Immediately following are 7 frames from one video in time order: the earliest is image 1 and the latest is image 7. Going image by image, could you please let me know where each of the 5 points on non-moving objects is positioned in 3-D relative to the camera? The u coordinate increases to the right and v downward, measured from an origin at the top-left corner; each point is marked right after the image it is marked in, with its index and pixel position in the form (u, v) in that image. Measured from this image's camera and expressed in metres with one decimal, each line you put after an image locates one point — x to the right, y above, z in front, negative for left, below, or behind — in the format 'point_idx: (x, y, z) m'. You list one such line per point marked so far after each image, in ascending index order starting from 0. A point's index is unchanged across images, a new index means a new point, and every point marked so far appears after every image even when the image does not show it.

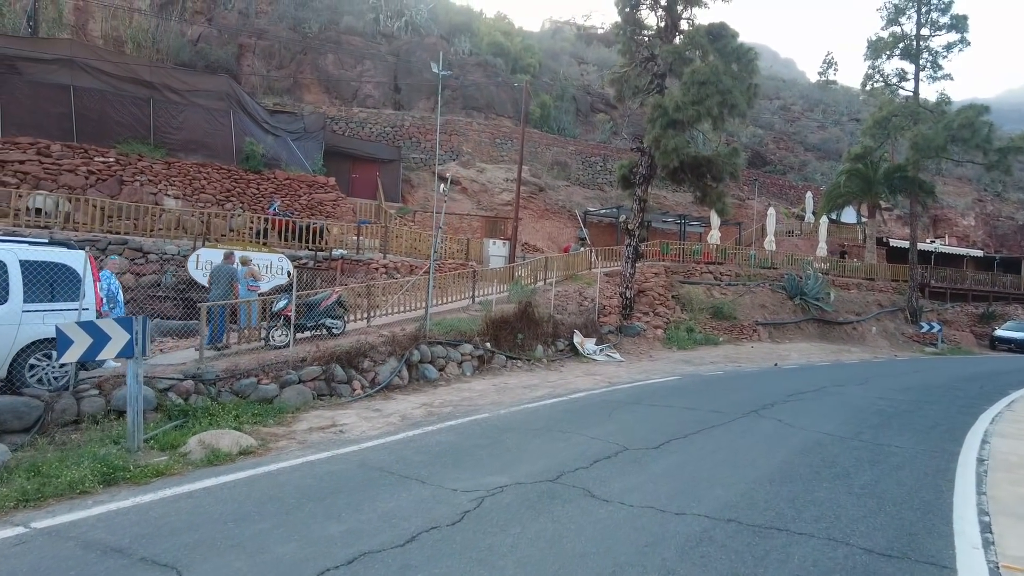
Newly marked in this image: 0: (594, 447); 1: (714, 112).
0: (+0.8, -1.6, +6.8) m
1: (+5.6, +5.0, +18.6) m
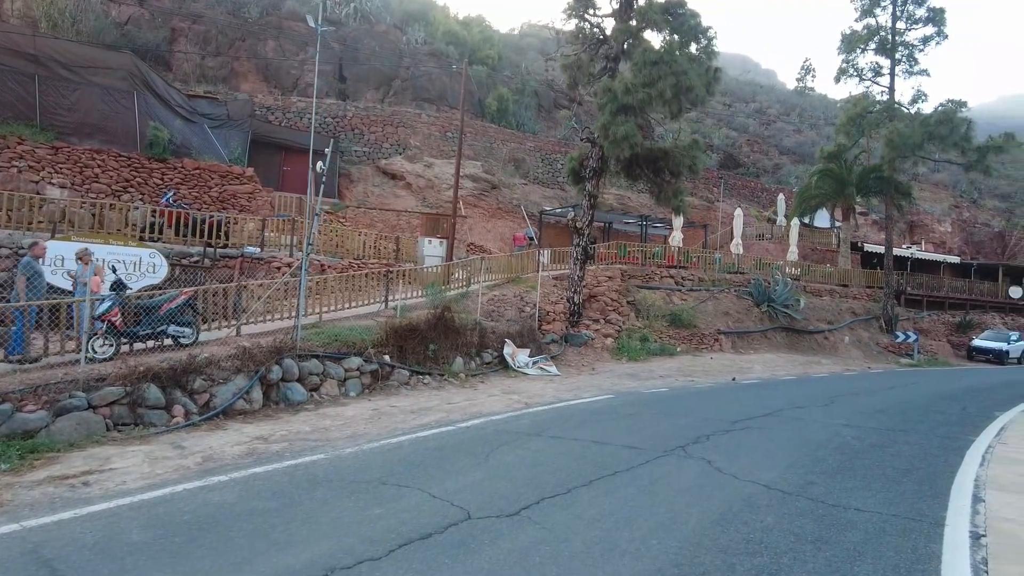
0: (-0.6, -1.6, +4.7) m
1: (+3.9, +4.8, +16.6) m
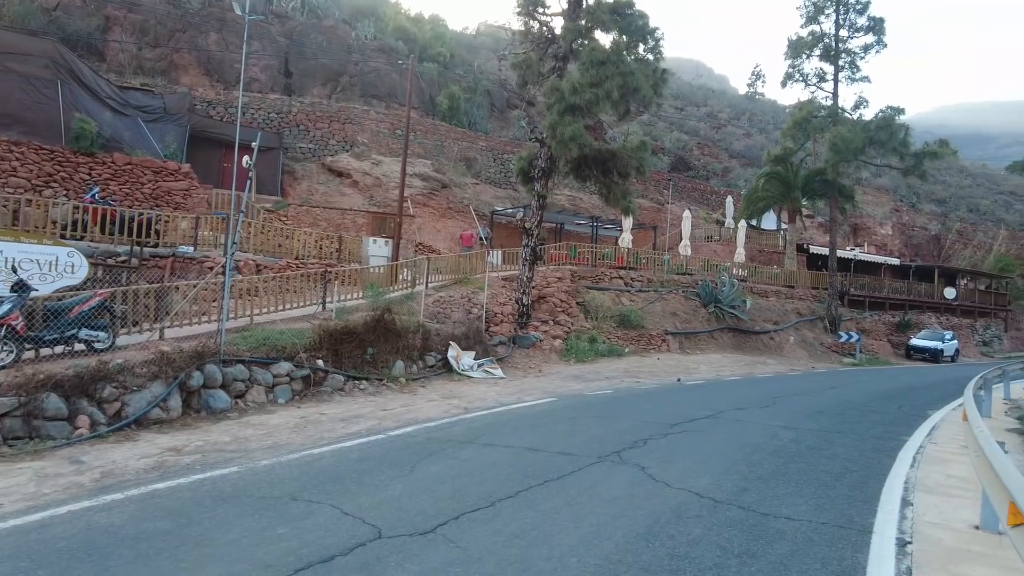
0: (-1.2, -1.6, +4.3) m
1: (+2.6, +4.8, +16.6) m
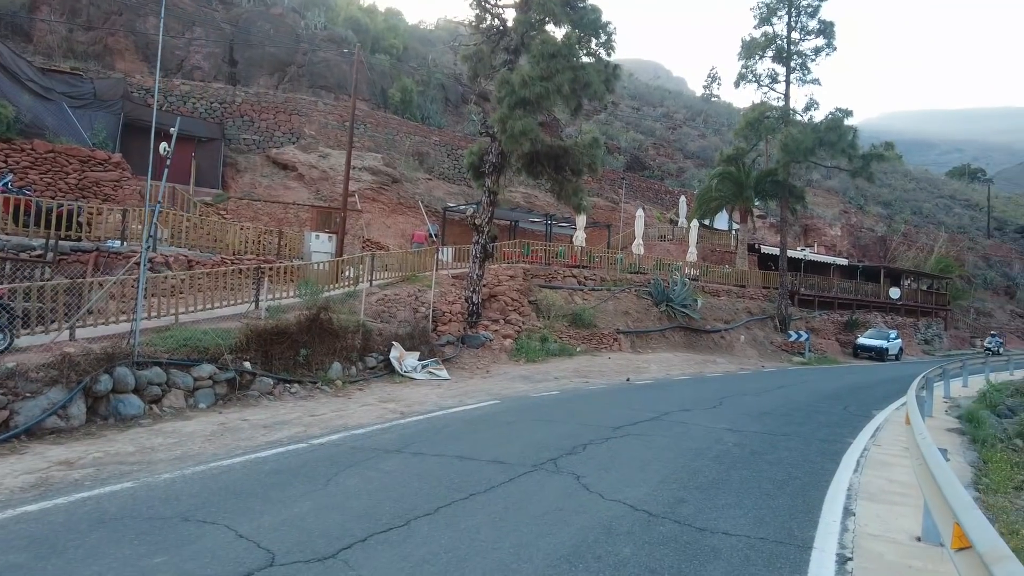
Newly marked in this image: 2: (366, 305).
0: (-1.7, -1.6, +3.8) m
1: (+1.3, +4.9, +16.3) m
2: (-3.2, -0.4, +14.5) m
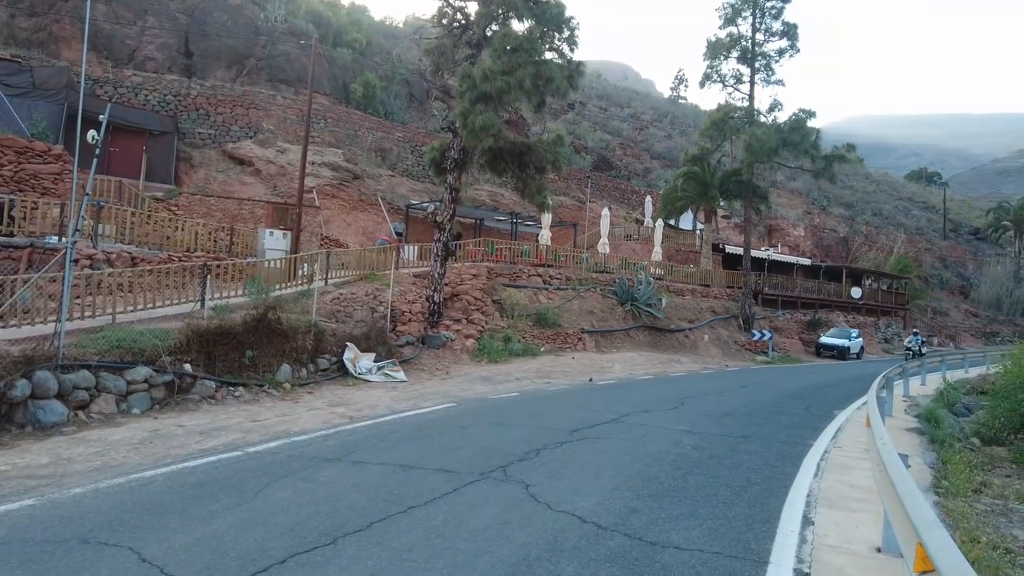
0: (-2.1, -1.6, +3.4) m
1: (+0.4, +4.9, +15.9) m
2: (-4.1, -0.3, +14.0) m
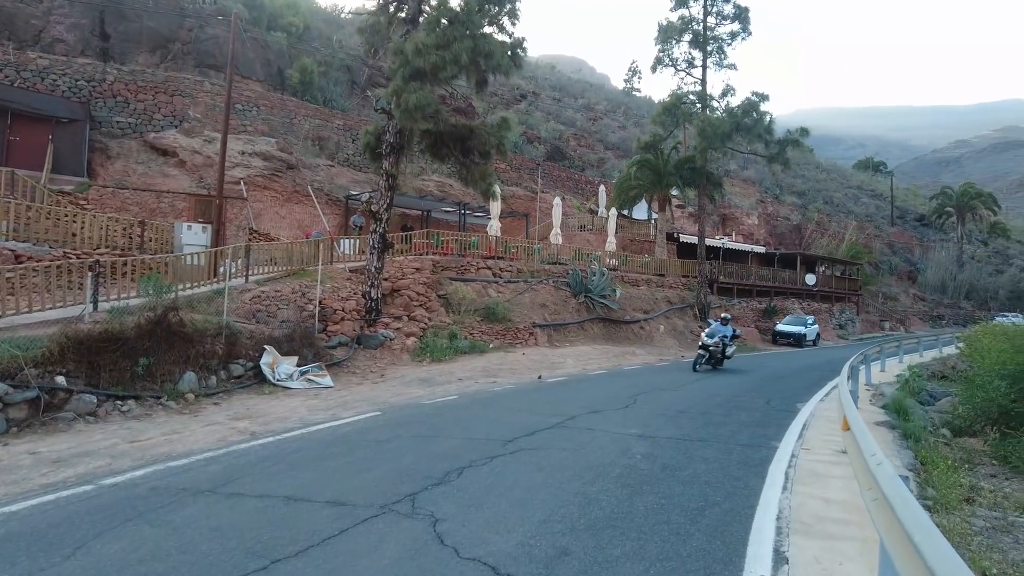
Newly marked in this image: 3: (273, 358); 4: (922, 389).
0: (-2.6, -1.5, +2.2) m
1: (-1.0, +5.0, +14.8) m
2: (-5.2, -0.3, +12.6) m
3: (-4.0, -1.2, +11.2) m
4: (+7.4, -1.8, +12.0) m
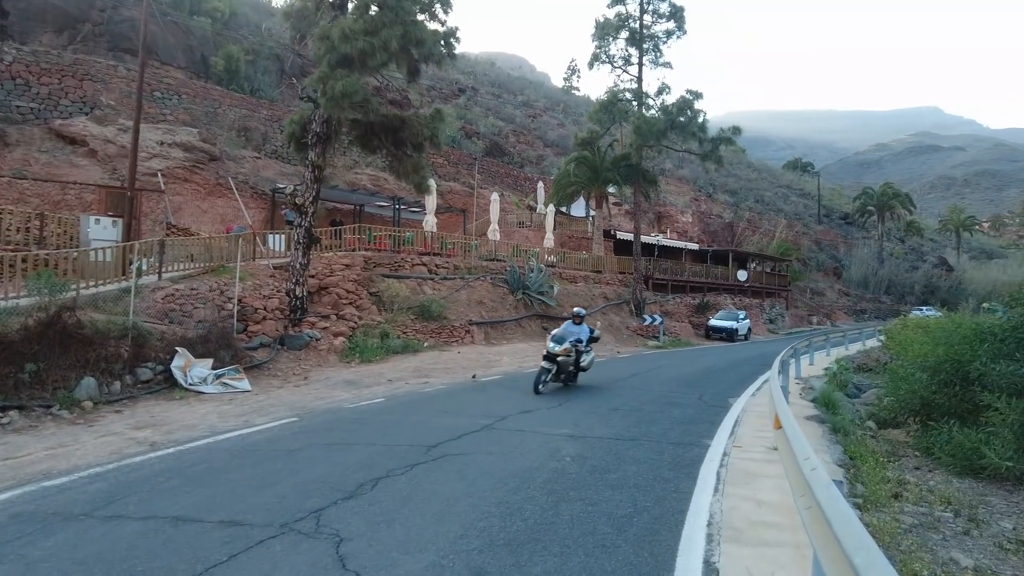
0: (-2.9, -1.5, +1.6) m
1: (-2.5, +5.1, +14.3) m
2: (-6.4, -0.3, +11.7) m
3: (-5.1, -1.1, +10.4) m
4: (+6.2, -1.7, +12.2) m
